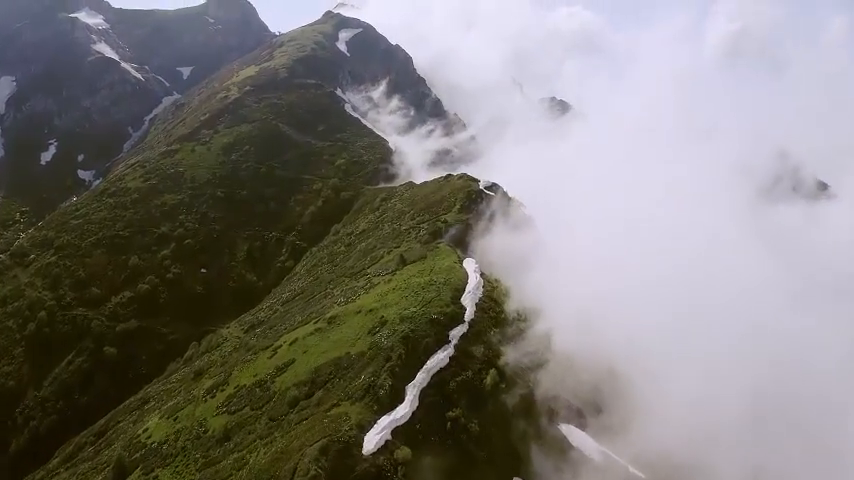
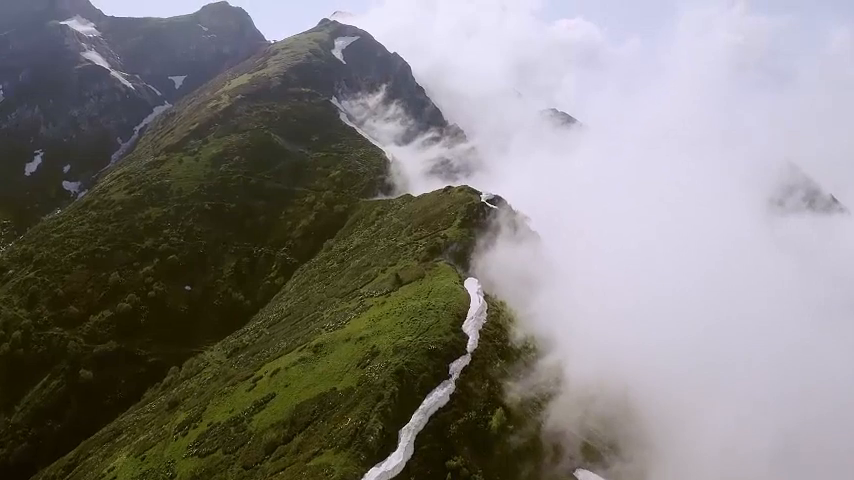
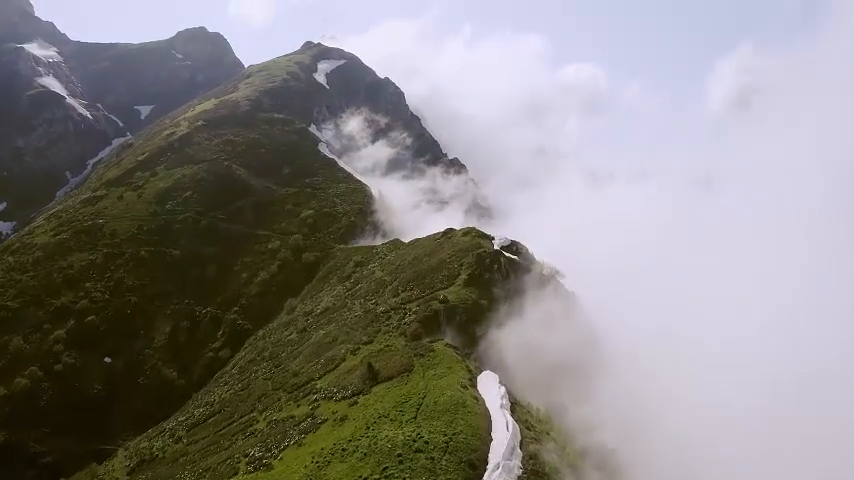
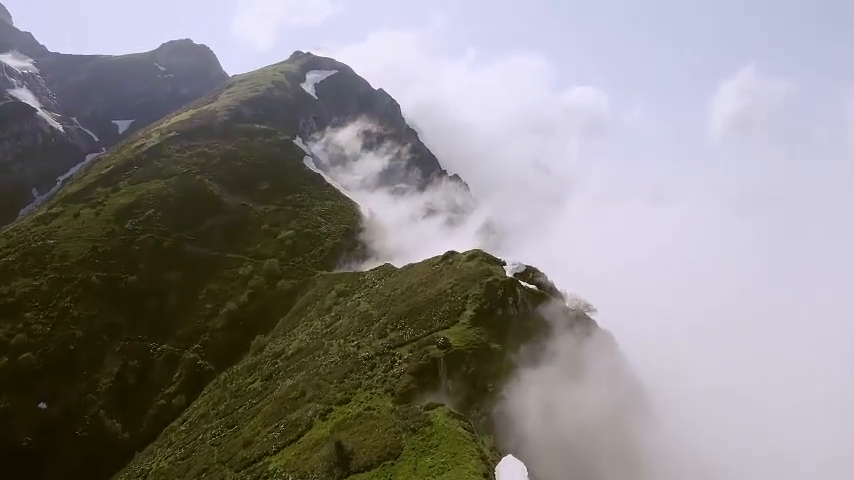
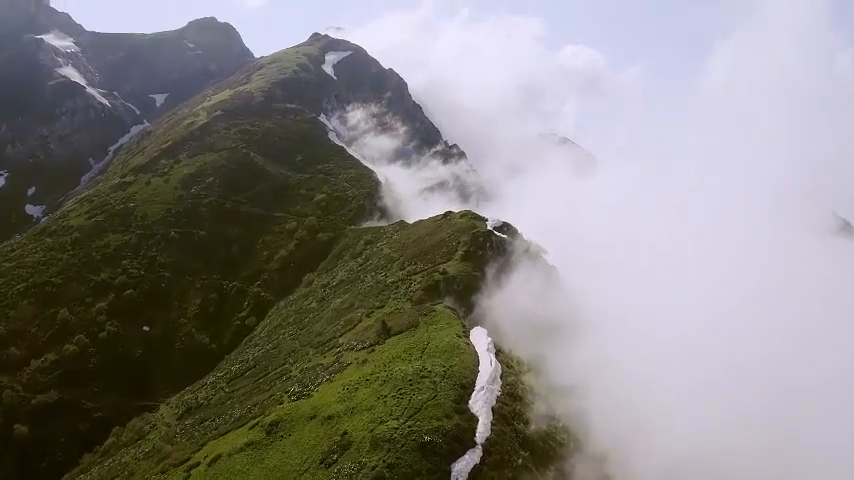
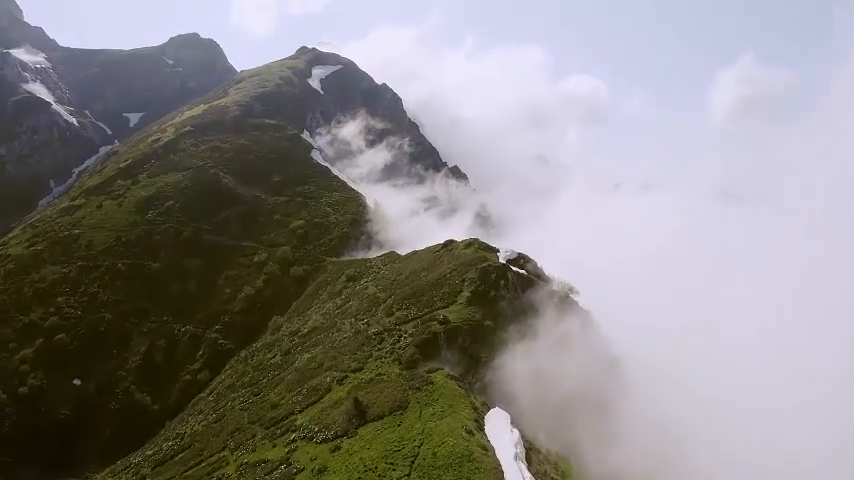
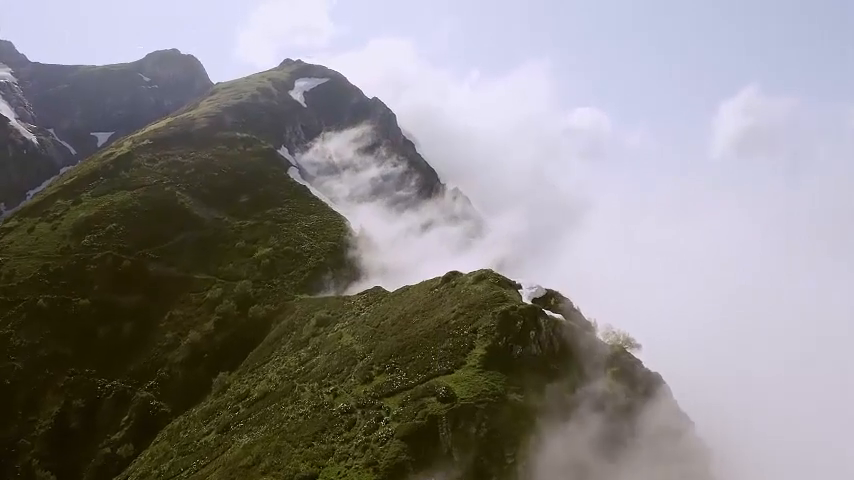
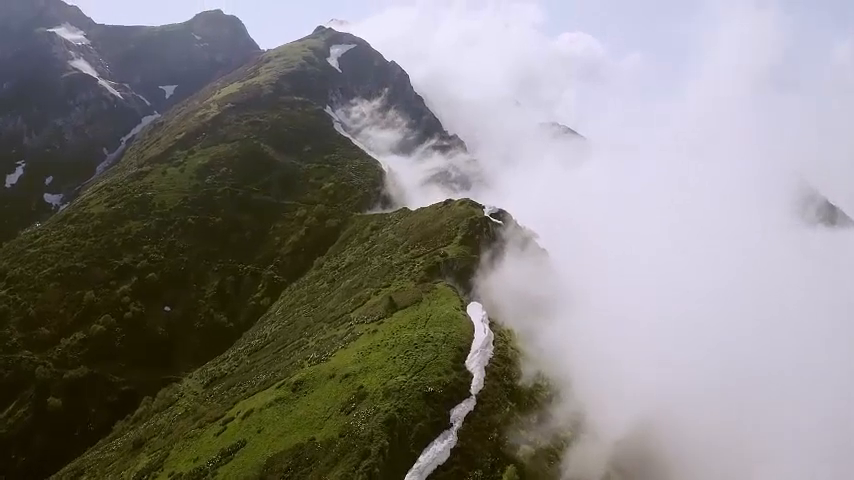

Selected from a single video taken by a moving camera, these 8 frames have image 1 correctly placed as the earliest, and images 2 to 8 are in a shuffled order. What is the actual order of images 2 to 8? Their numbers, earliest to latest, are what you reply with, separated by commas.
2, 8, 5, 3, 6, 4, 7
